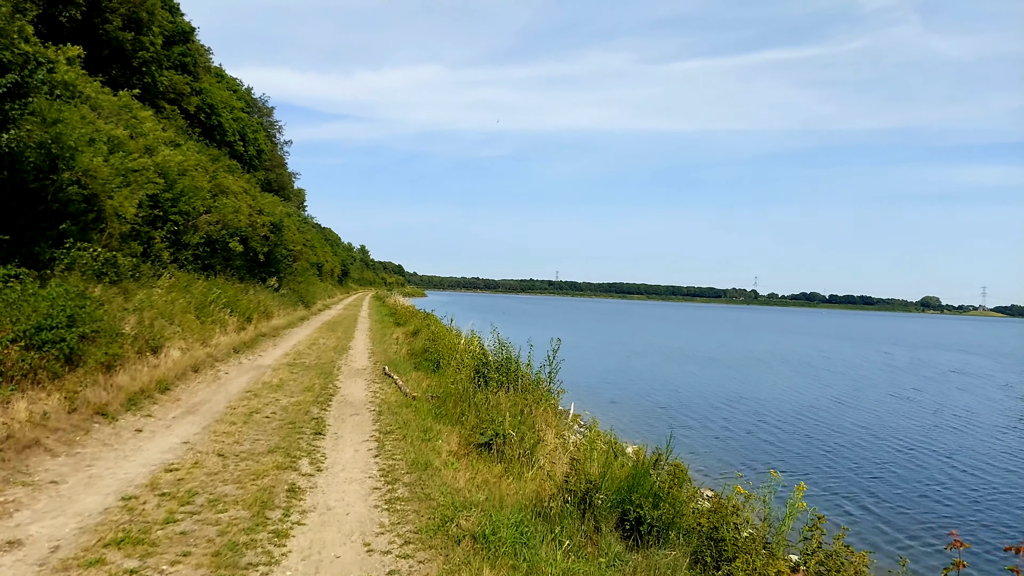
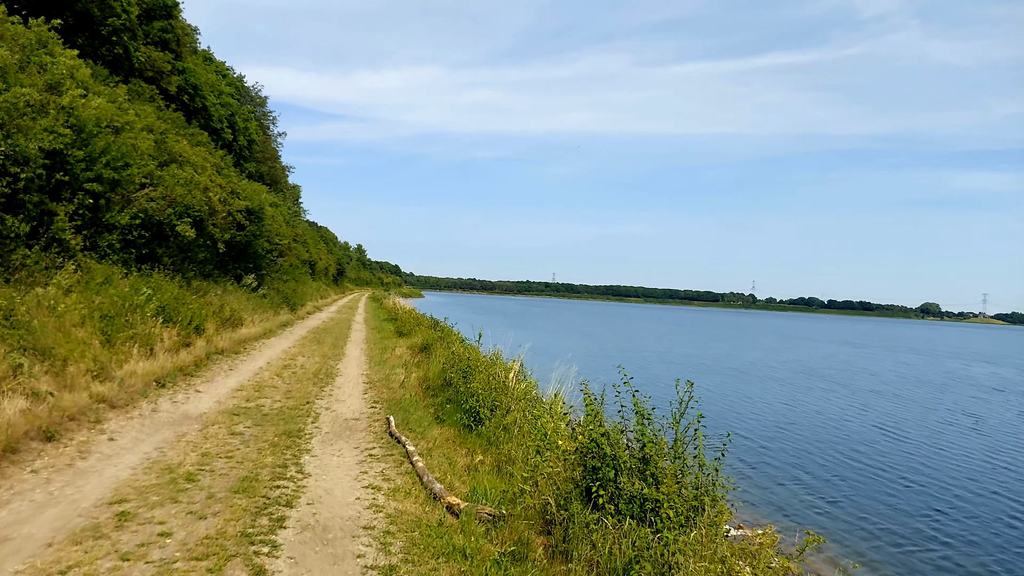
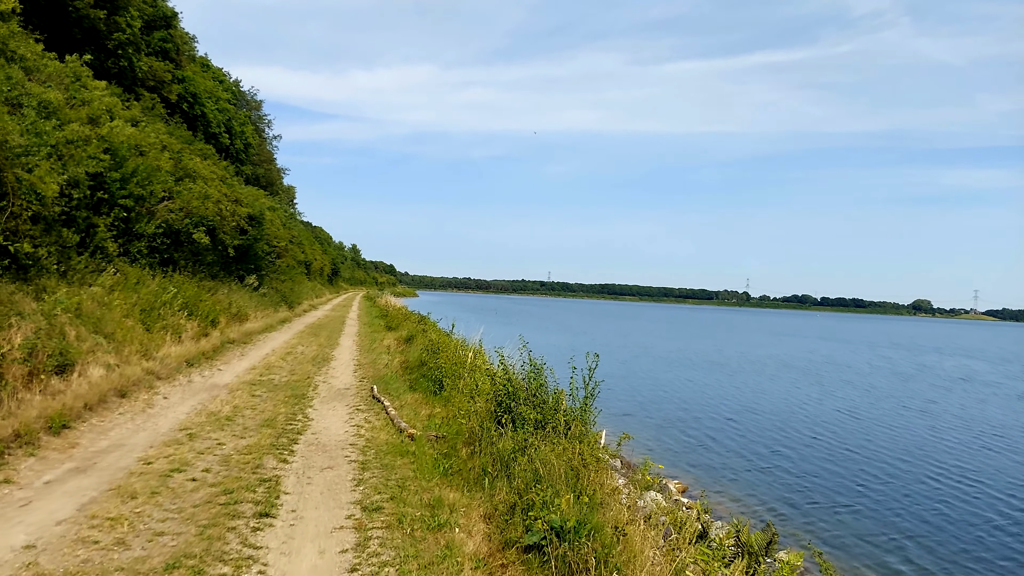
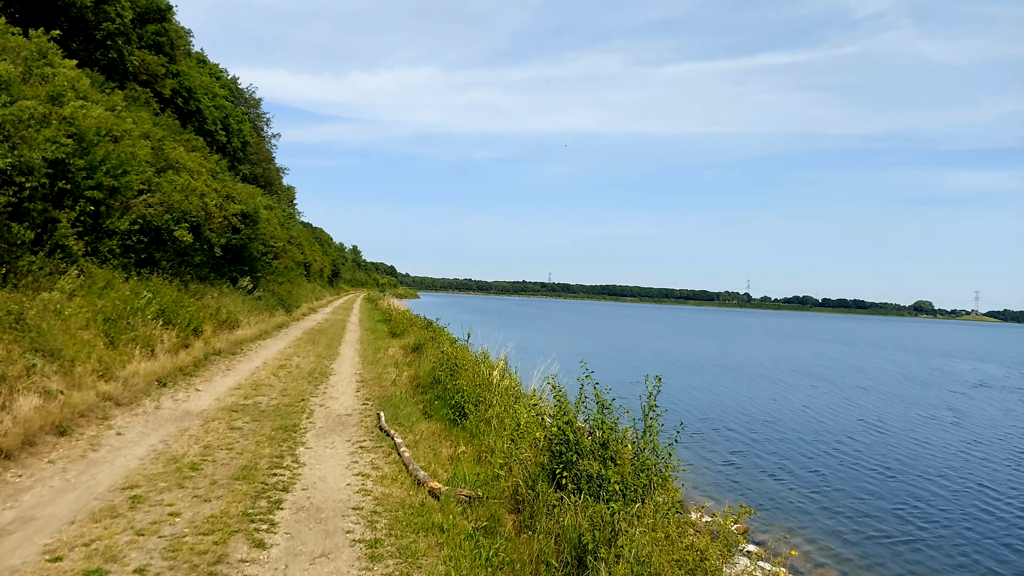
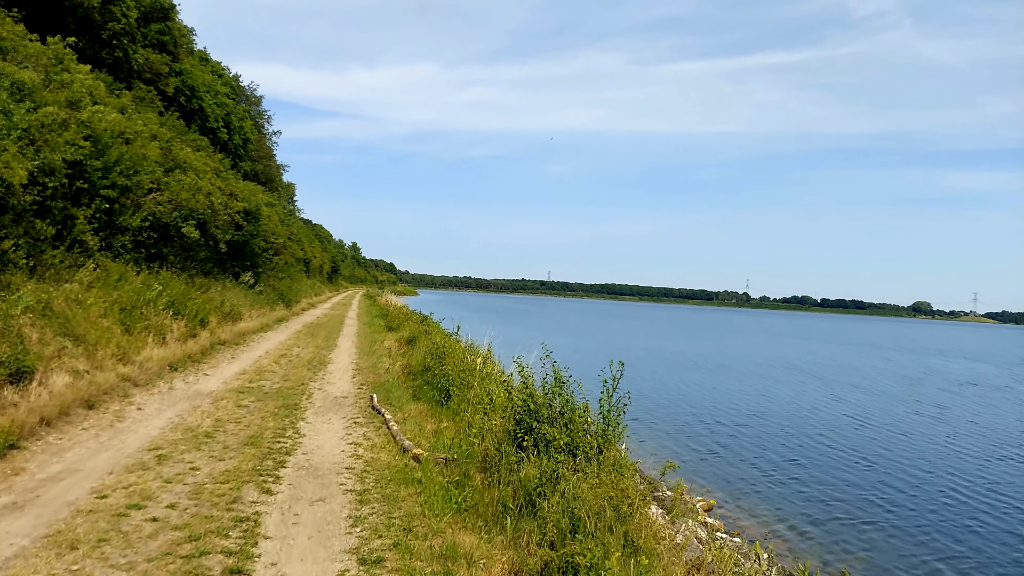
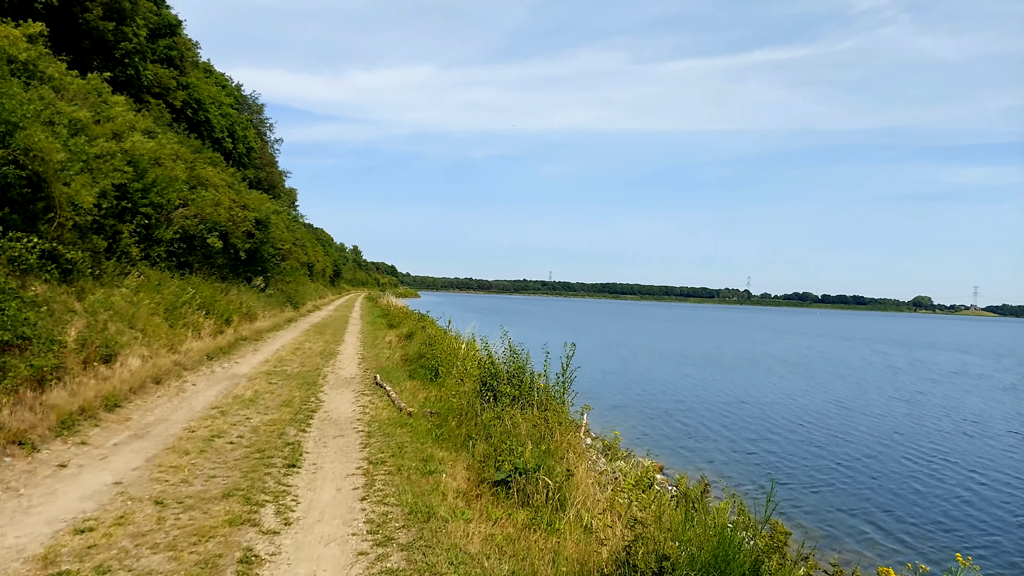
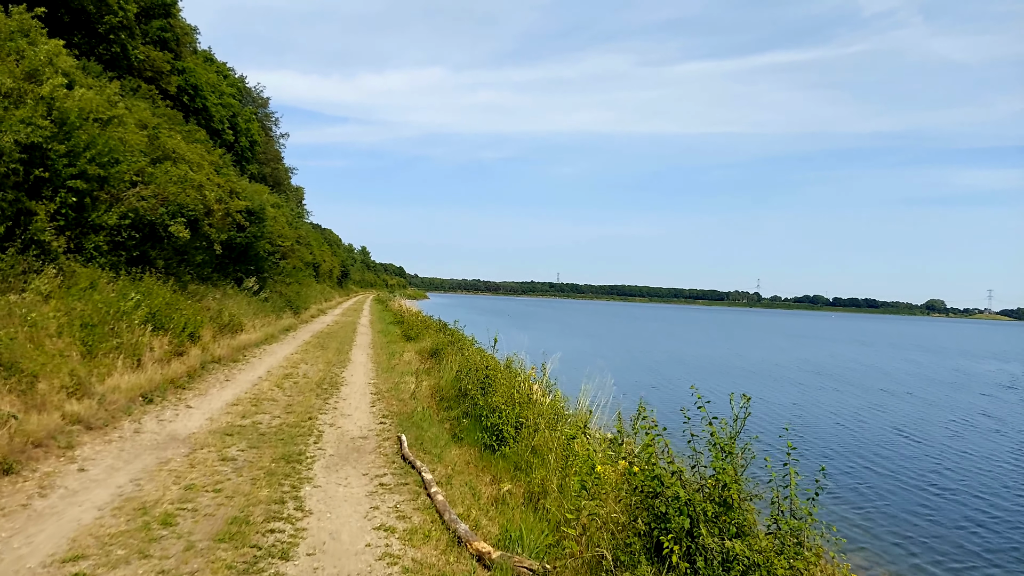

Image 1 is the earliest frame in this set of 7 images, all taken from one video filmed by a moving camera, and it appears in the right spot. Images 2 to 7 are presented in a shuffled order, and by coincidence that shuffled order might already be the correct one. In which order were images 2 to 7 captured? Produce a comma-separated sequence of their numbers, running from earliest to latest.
6, 3, 5, 4, 2, 7
